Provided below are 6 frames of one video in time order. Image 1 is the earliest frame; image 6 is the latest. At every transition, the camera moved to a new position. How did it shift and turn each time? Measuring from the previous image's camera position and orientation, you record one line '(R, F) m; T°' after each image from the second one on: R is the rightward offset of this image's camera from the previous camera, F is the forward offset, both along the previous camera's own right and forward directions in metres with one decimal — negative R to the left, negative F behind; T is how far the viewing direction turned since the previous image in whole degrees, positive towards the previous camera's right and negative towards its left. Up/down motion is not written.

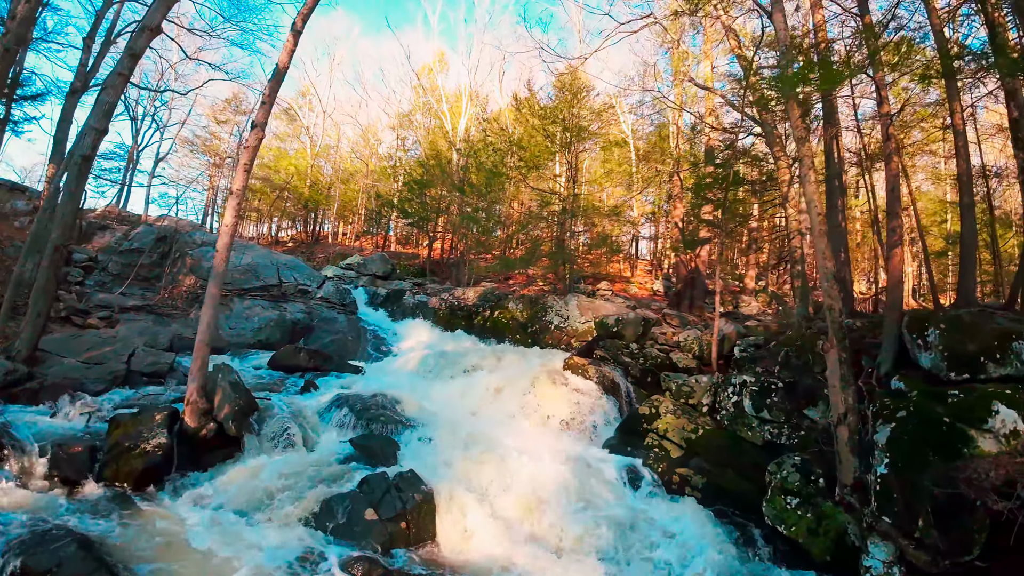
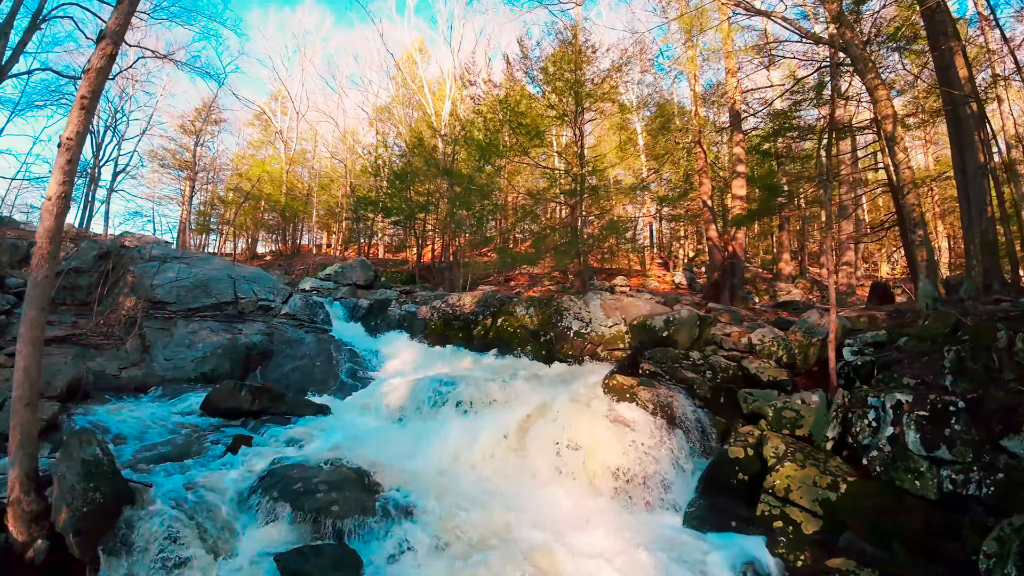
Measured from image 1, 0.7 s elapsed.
(-0.3, +3.1) m; 0°
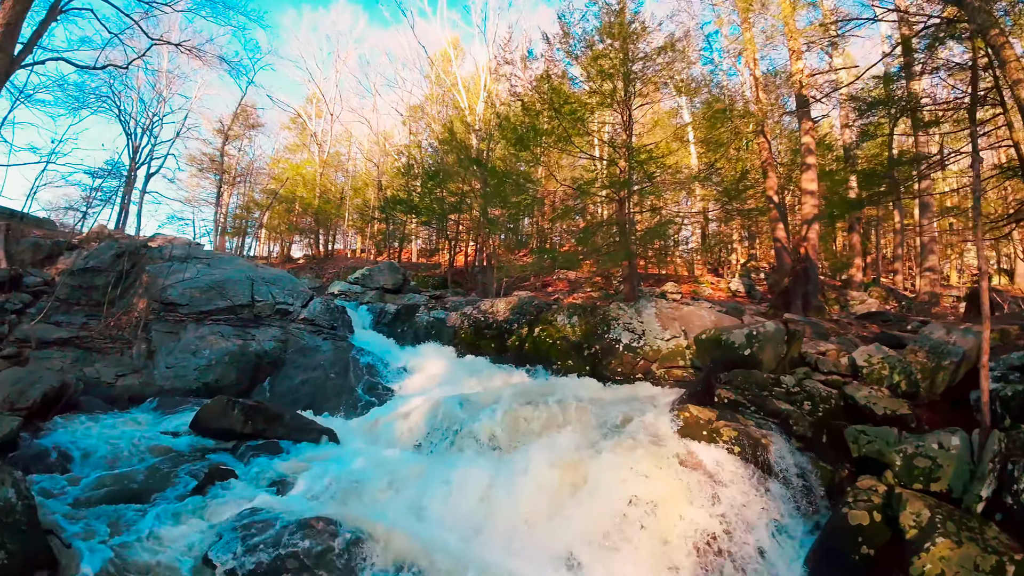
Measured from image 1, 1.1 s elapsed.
(-0.1, +1.5) m; -3°
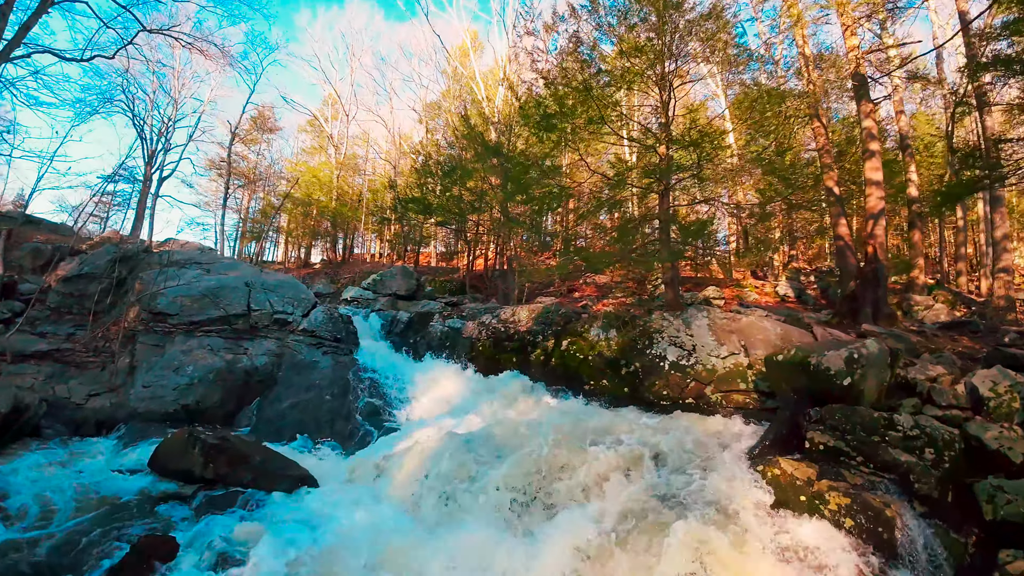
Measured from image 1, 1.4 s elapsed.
(0.0, +1.5) m; -2°
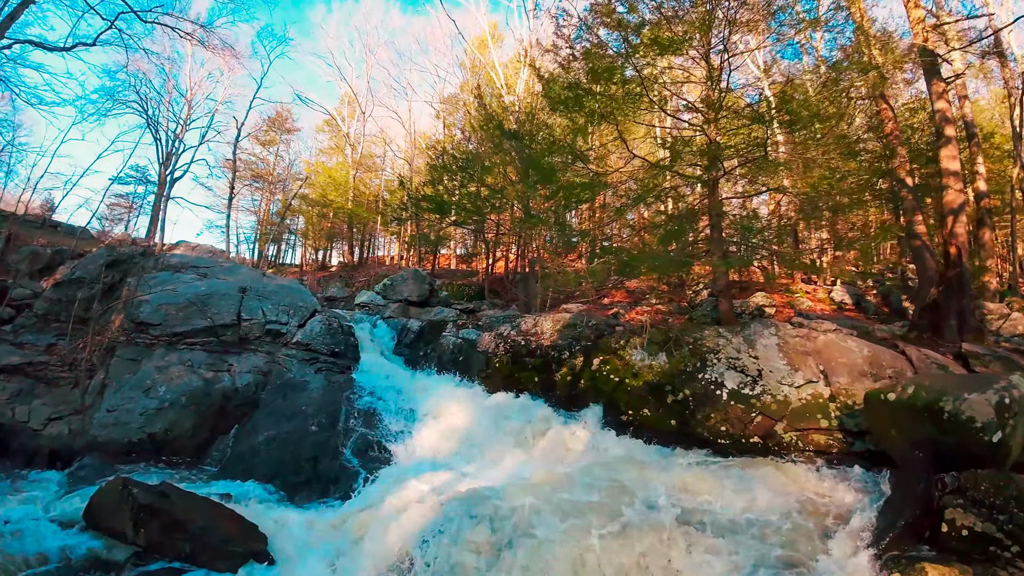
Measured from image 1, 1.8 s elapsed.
(0.0, +1.4) m; -2°
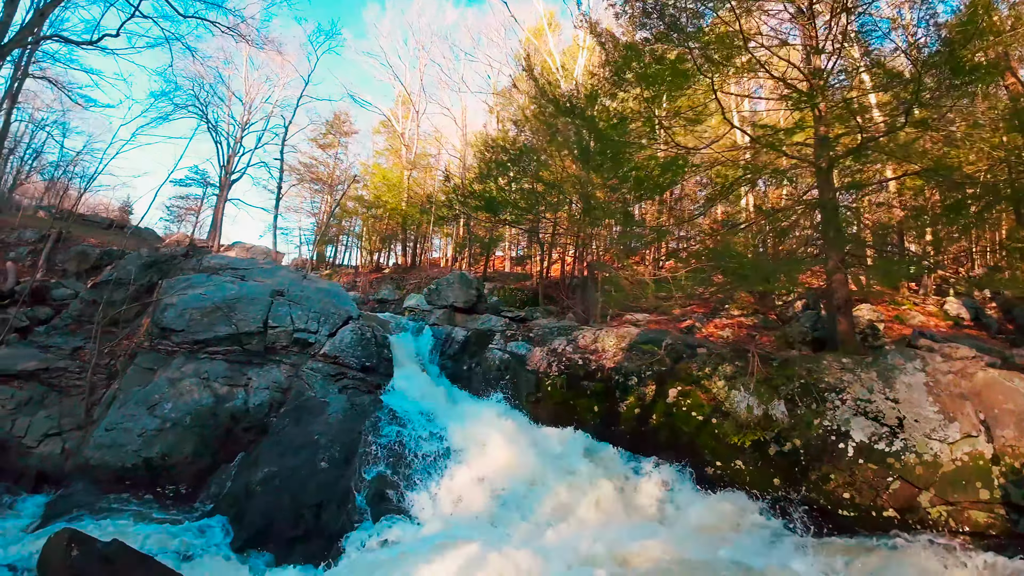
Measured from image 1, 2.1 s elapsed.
(0.0, +1.4) m; -6°
